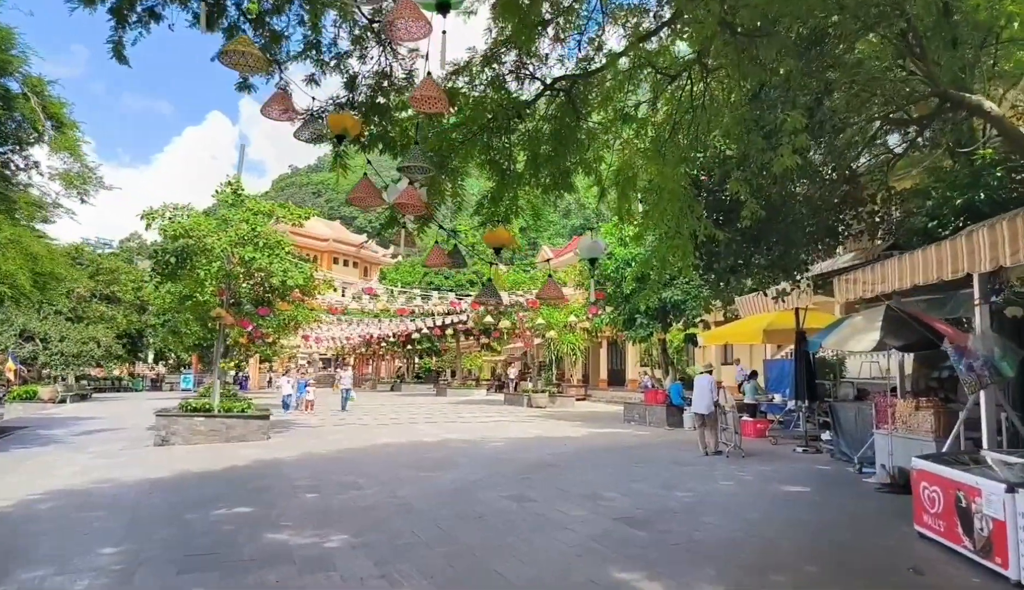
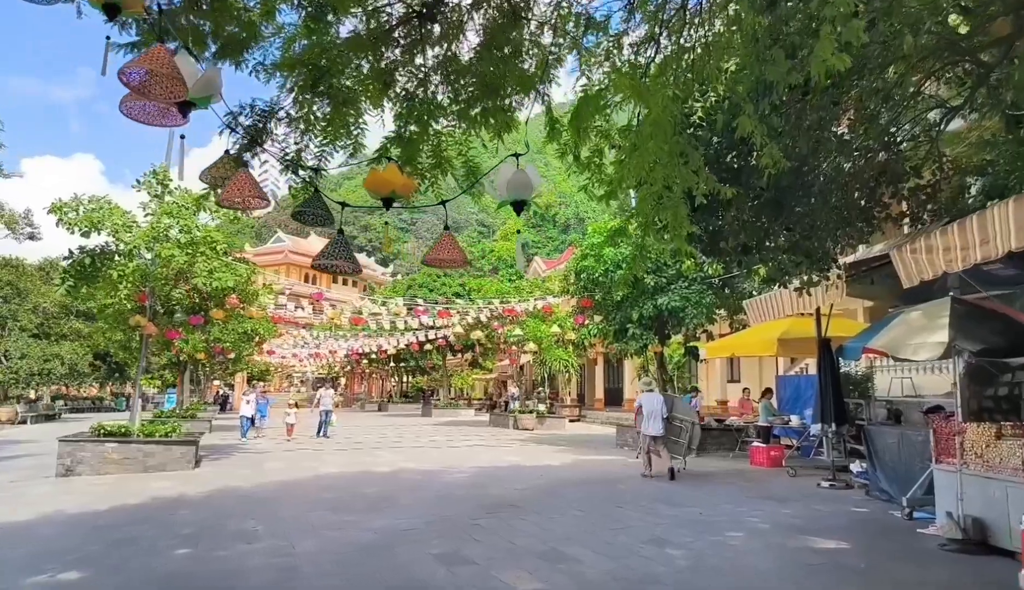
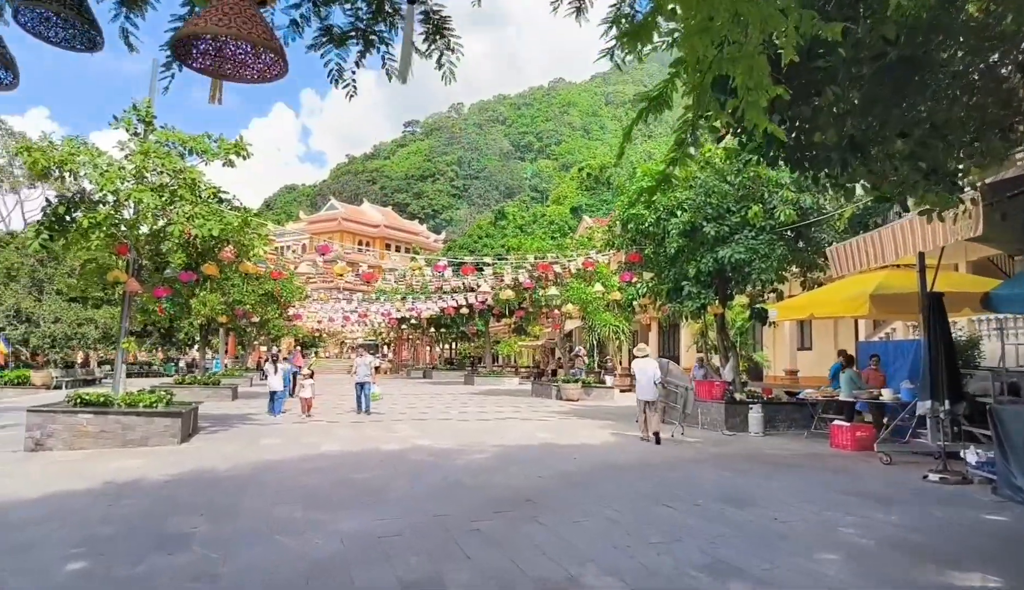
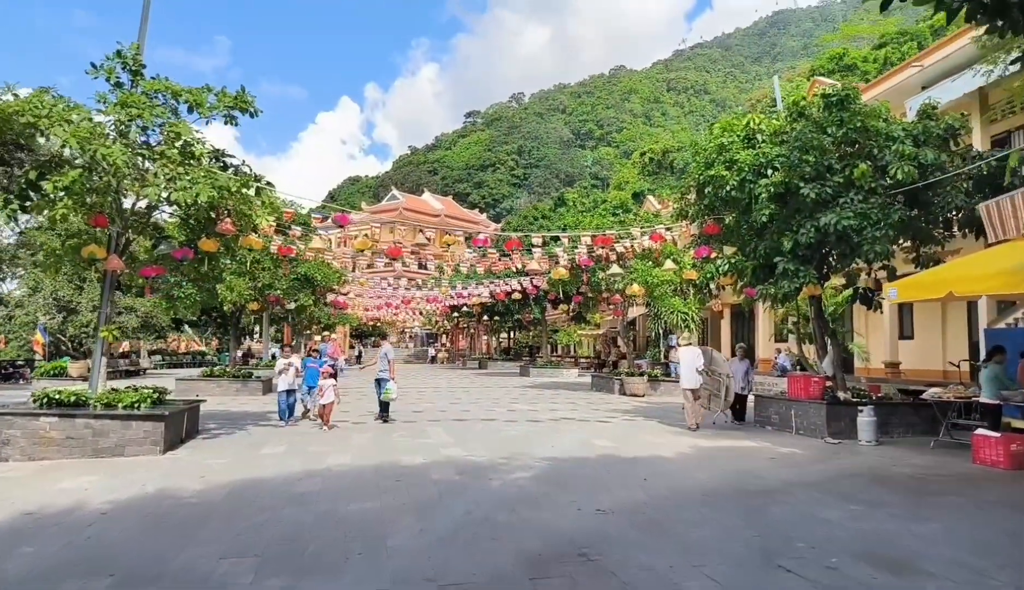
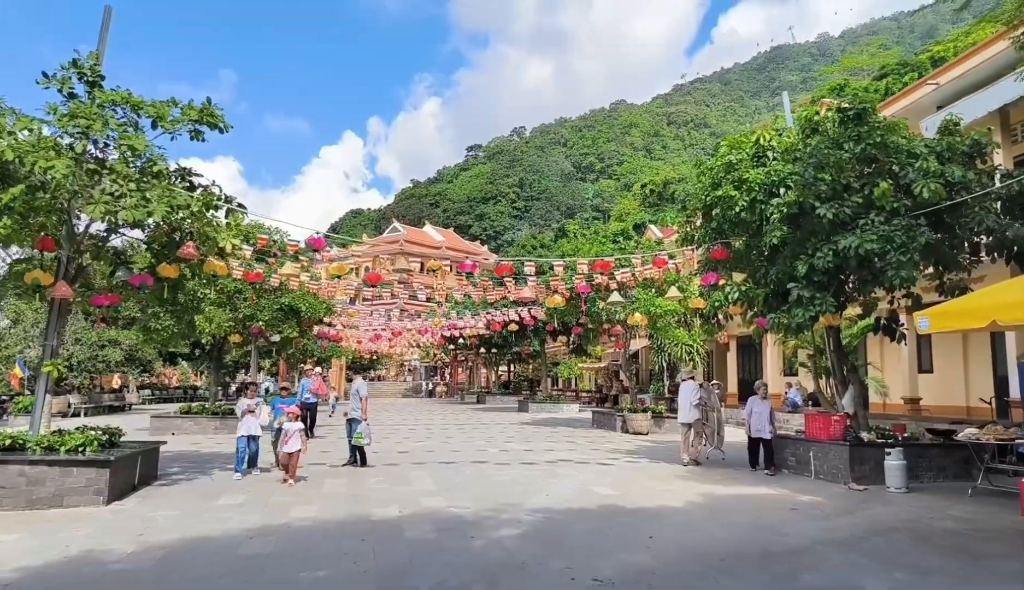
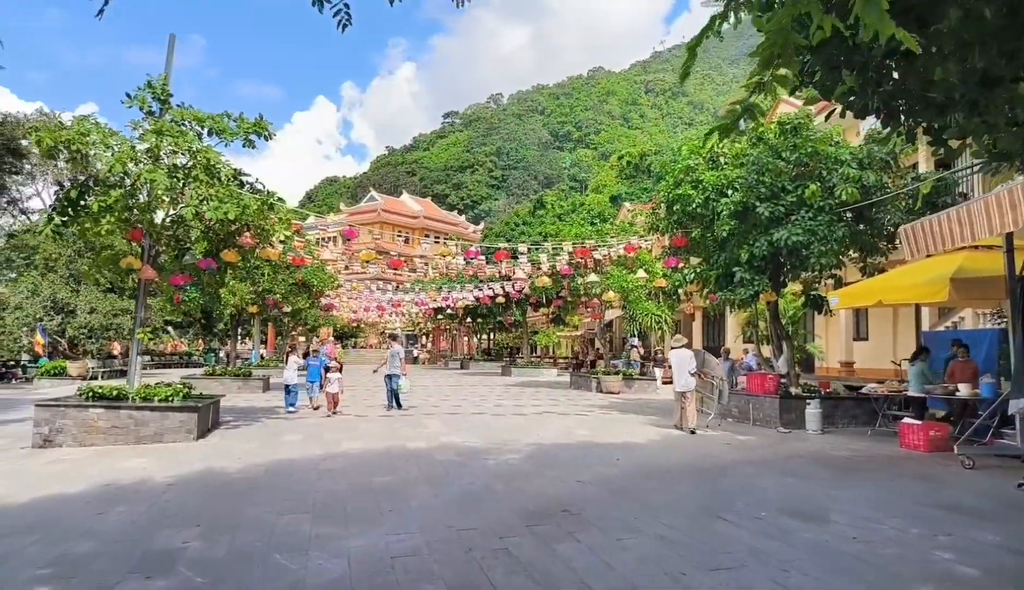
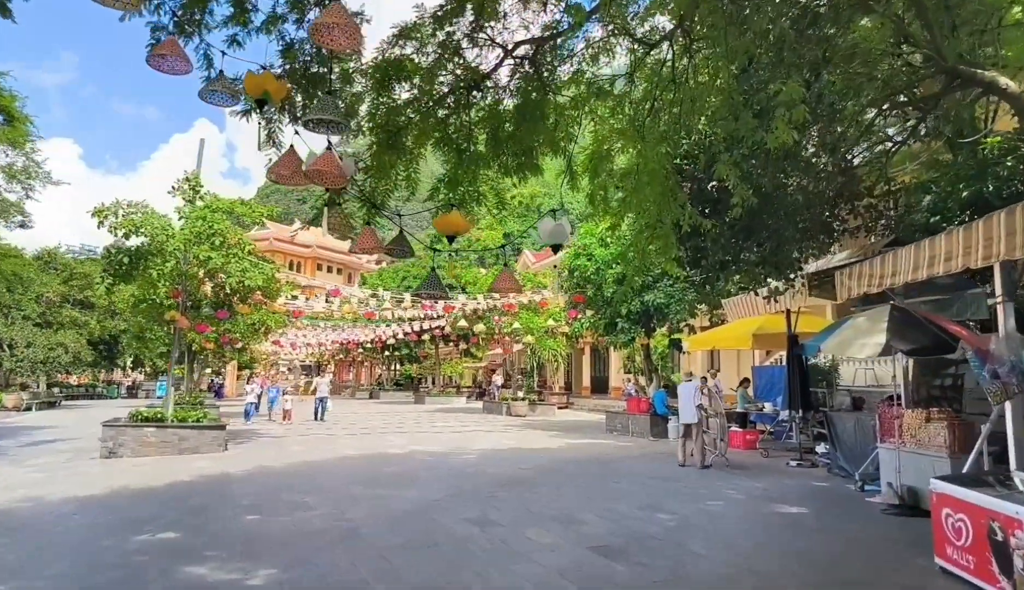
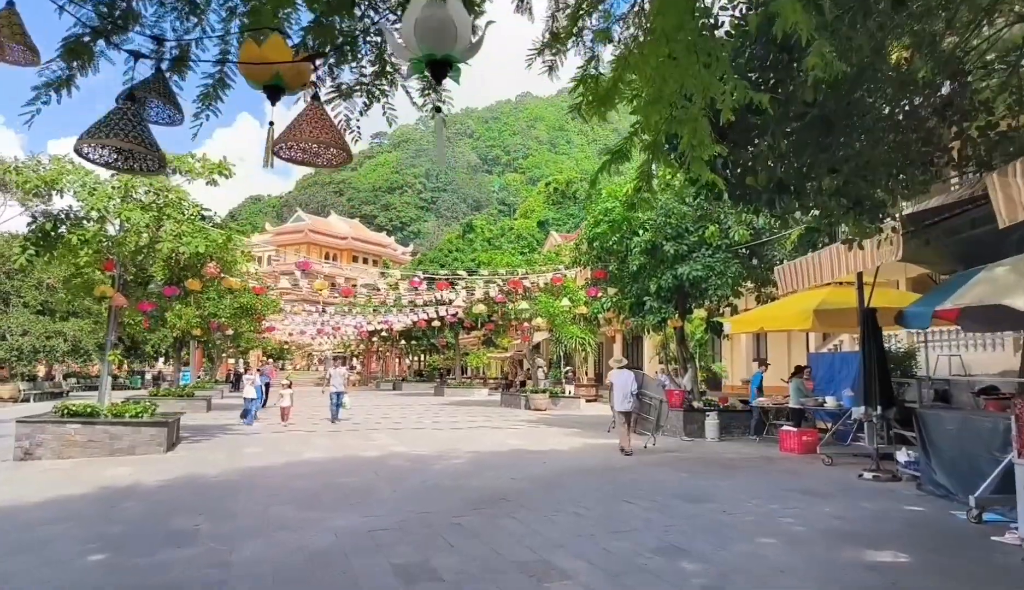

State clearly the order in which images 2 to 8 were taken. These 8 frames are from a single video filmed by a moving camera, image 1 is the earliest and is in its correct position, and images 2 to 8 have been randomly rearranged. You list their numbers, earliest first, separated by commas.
7, 2, 8, 3, 6, 4, 5
